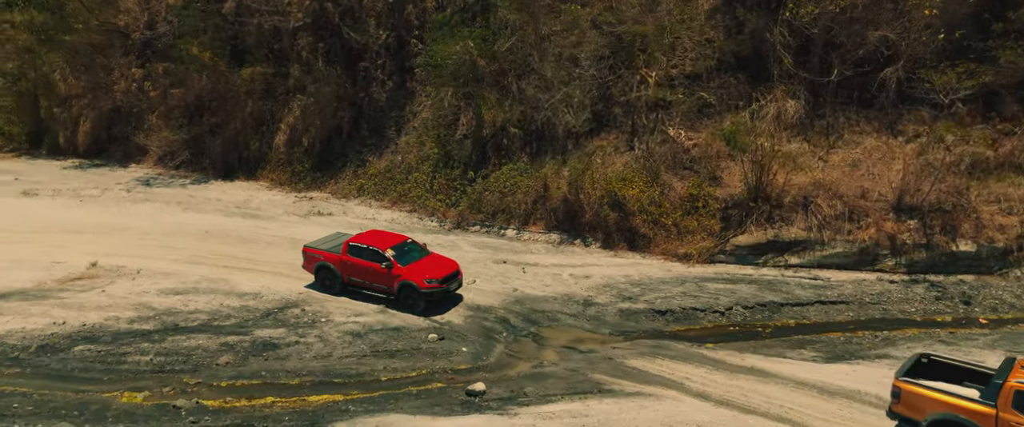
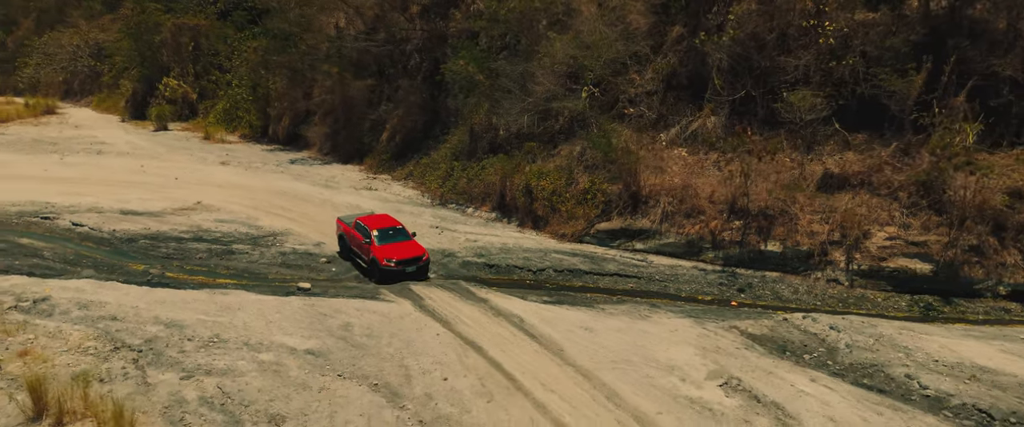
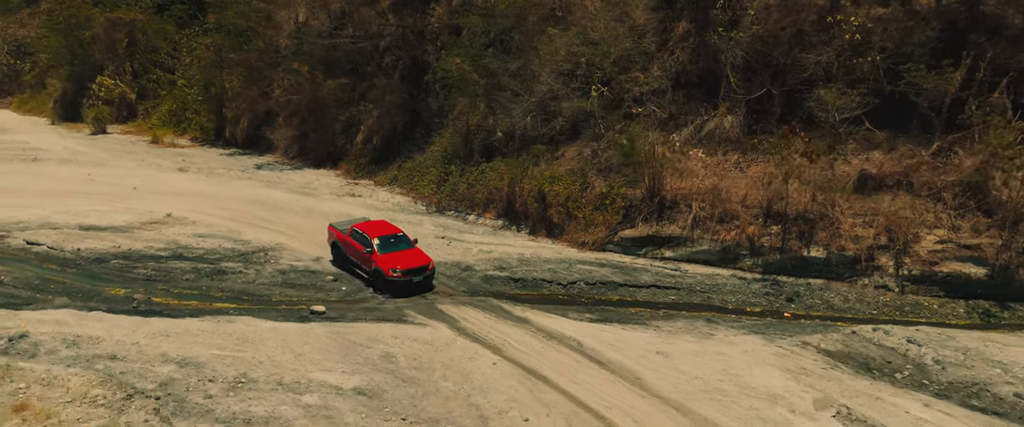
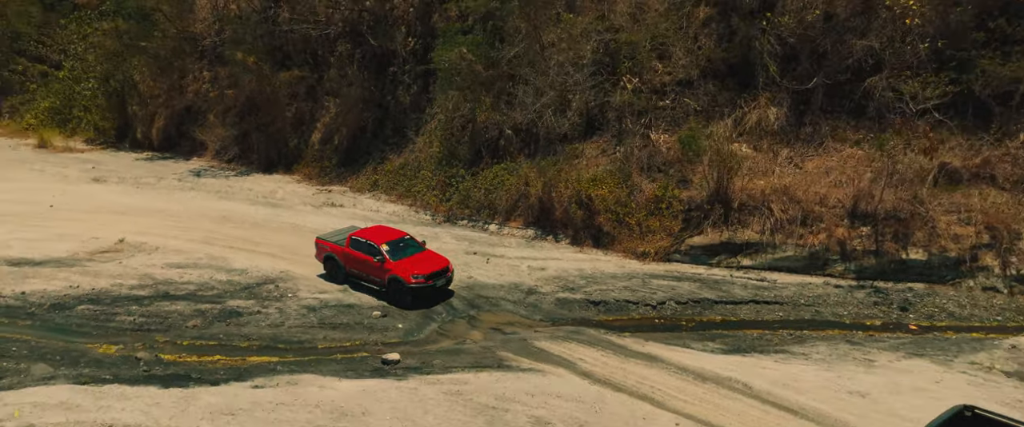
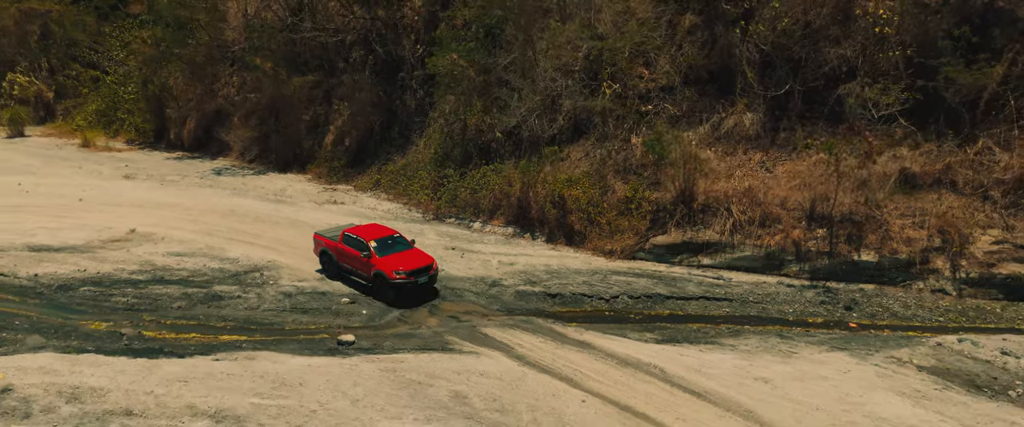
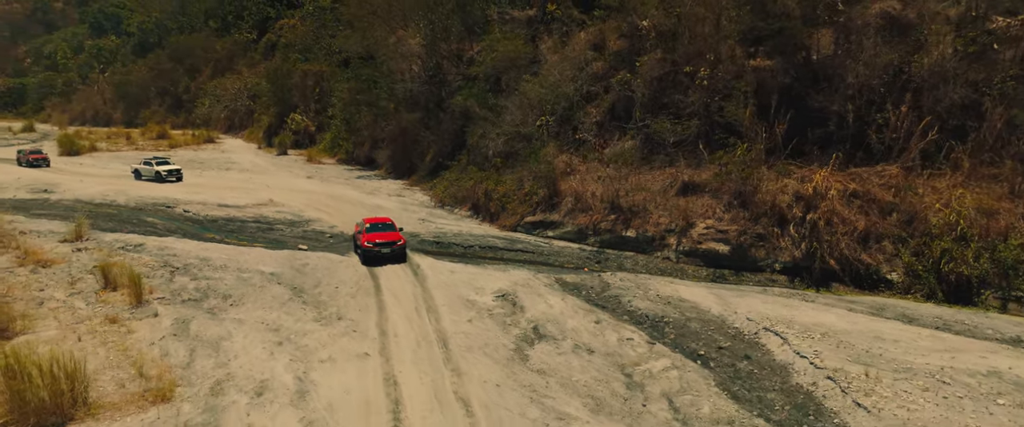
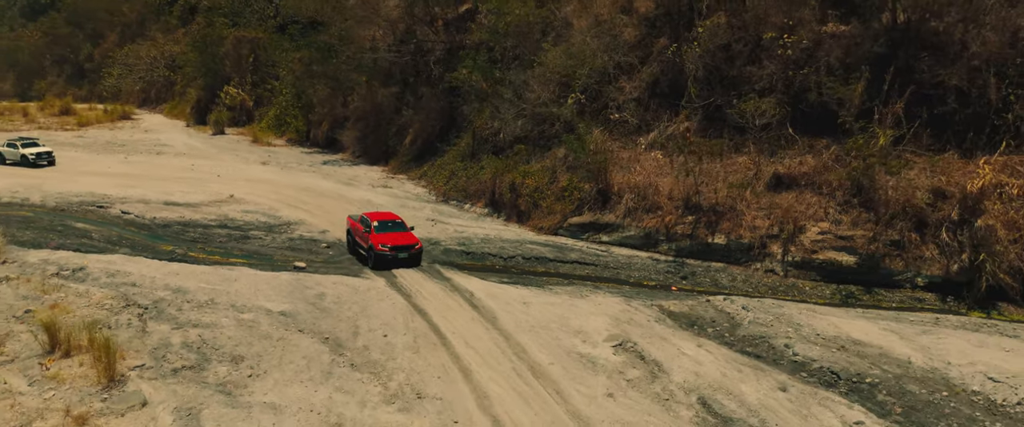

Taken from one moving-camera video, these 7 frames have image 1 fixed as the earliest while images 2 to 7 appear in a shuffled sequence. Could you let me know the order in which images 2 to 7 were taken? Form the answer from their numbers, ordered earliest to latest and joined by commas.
4, 5, 3, 2, 7, 6
